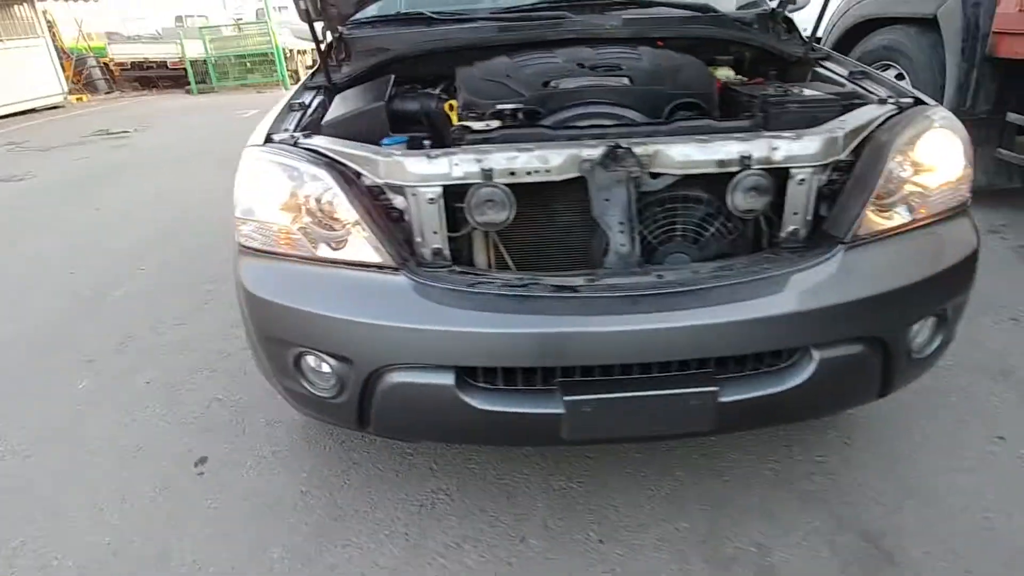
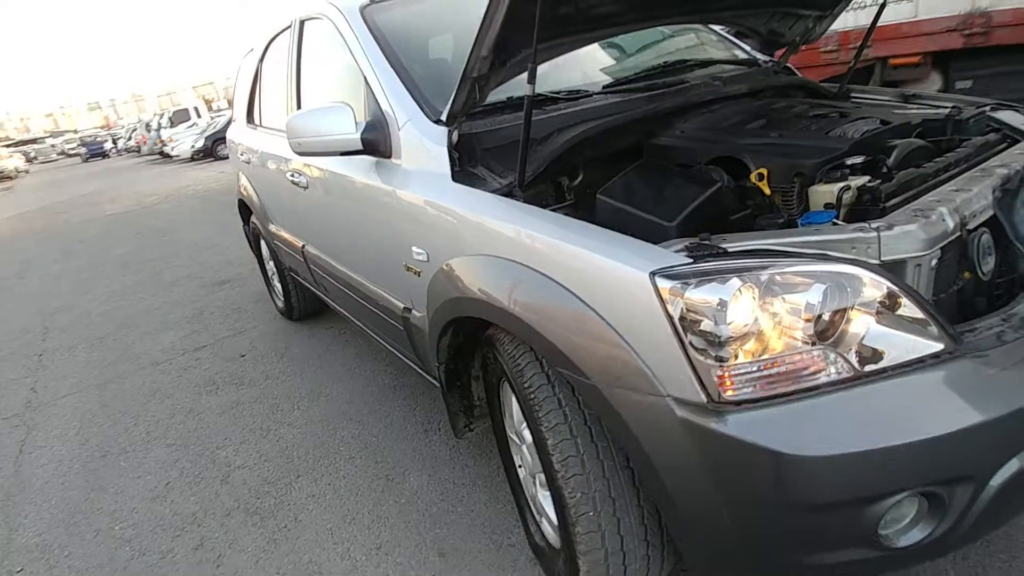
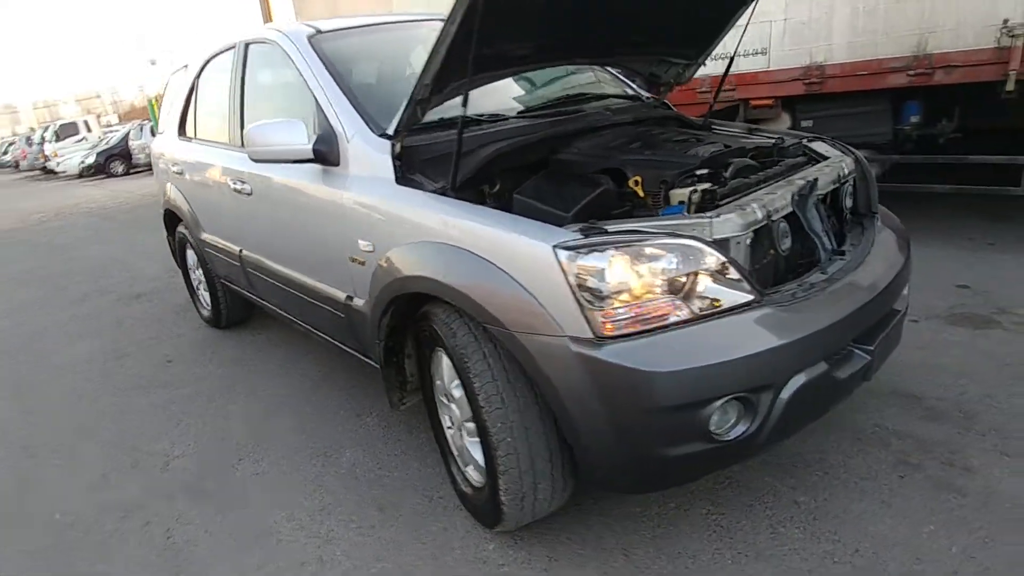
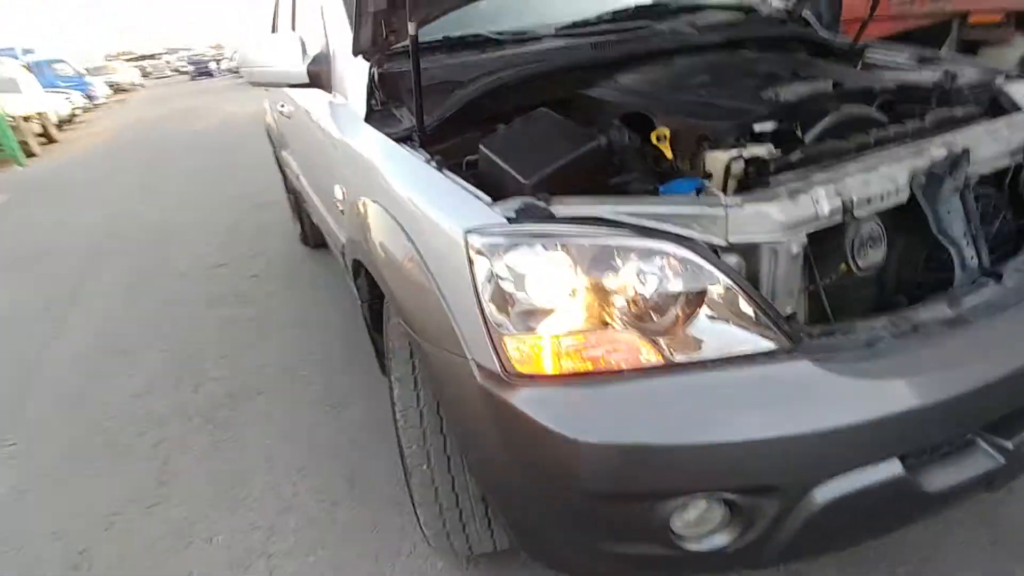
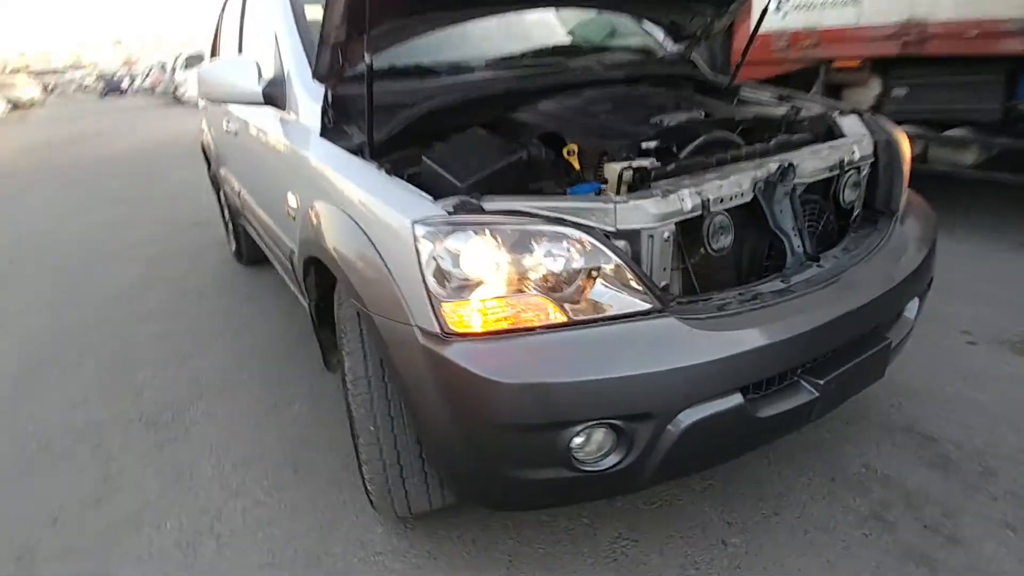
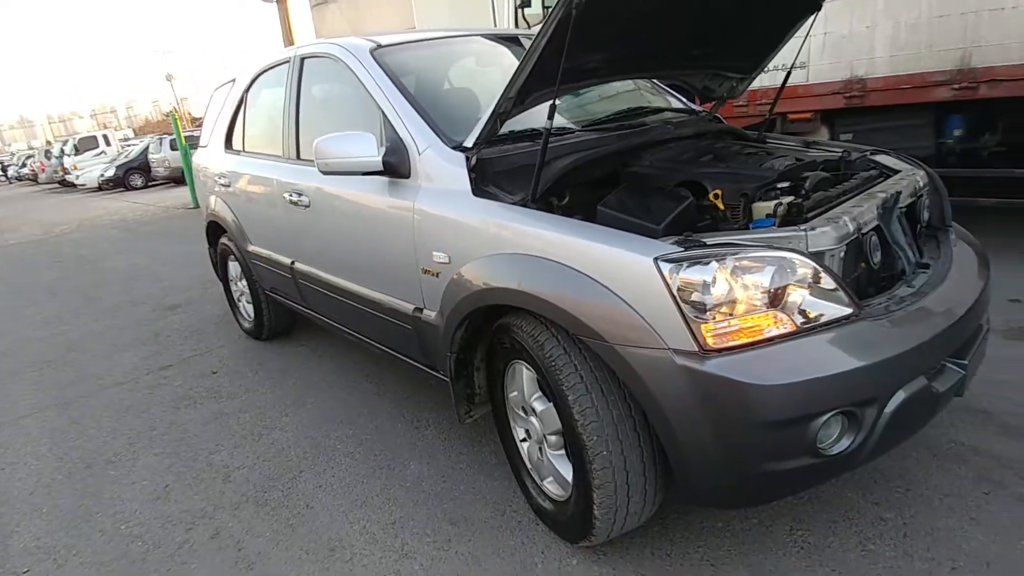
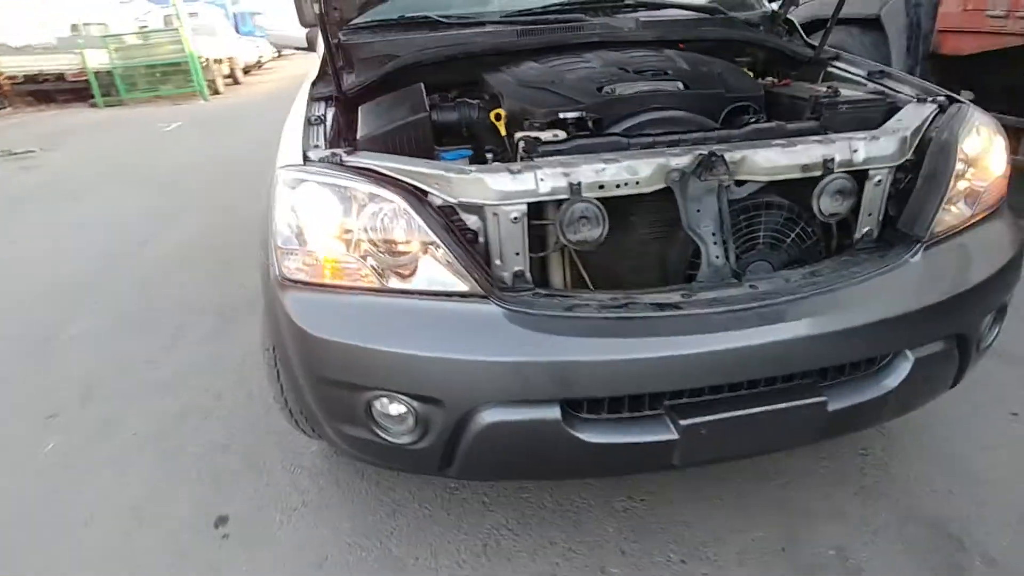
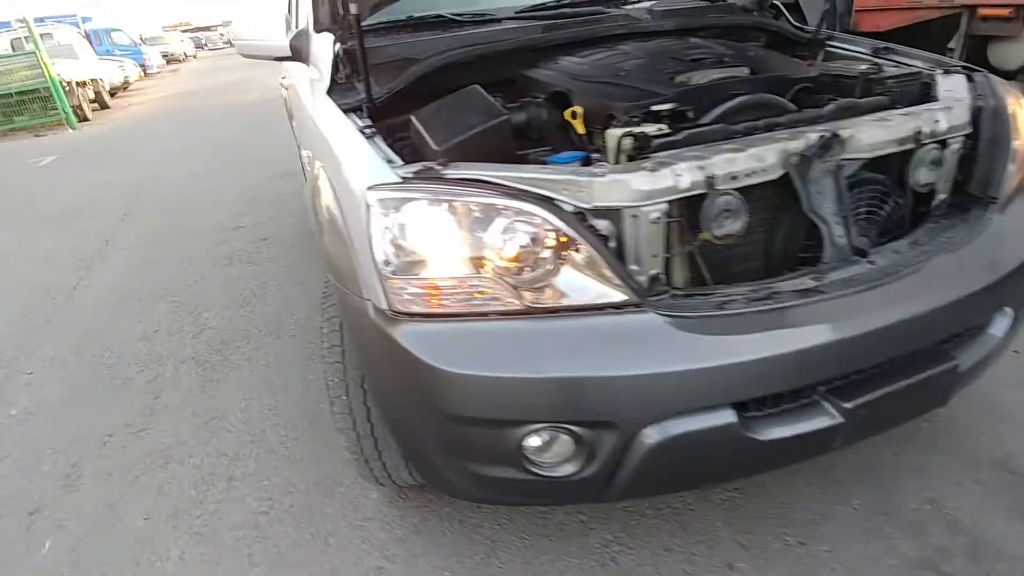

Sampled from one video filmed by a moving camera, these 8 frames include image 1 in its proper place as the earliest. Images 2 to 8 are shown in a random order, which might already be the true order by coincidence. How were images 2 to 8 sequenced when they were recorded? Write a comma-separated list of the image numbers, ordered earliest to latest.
7, 8, 4, 2, 6, 3, 5
